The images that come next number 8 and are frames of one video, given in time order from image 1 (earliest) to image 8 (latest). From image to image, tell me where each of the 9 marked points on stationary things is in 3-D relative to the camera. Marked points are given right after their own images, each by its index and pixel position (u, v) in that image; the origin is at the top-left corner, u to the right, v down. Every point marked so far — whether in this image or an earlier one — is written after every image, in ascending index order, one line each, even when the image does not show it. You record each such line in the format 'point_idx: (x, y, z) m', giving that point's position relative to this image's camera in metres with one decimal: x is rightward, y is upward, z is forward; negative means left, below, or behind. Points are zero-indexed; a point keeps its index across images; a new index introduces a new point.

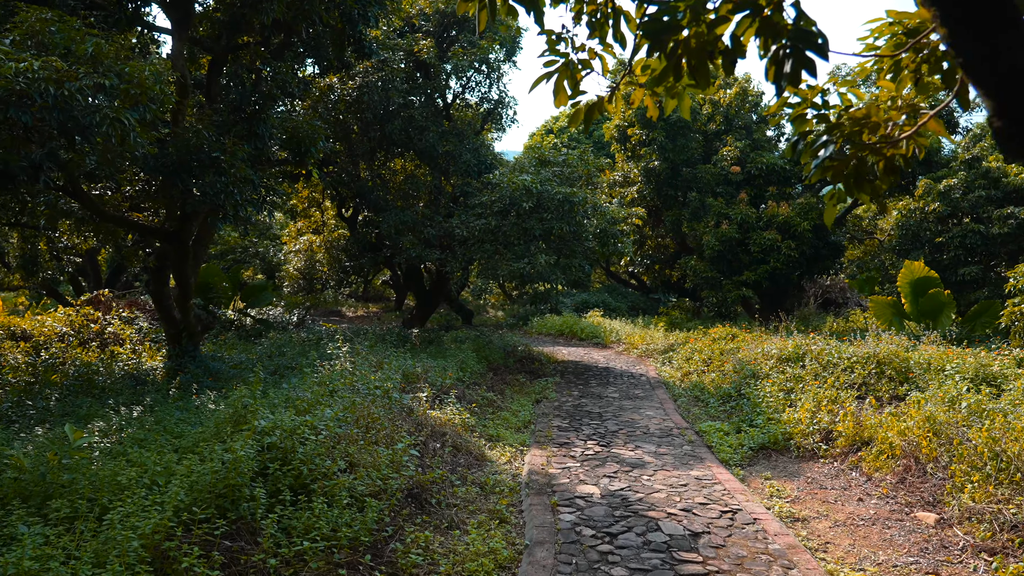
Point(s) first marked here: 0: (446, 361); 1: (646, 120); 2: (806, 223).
0: (-0.8, -0.9, +9.6) m
1: (+2.5, +3.1, +15.5) m
2: (+5.0, +1.1, +14.4) m
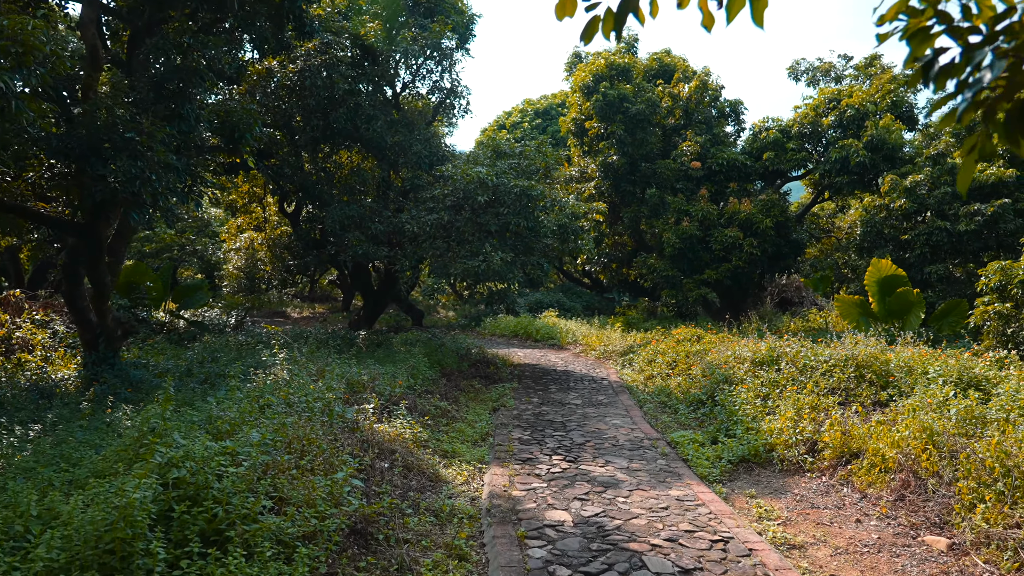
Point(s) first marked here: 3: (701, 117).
0: (-1.2, -0.9, +8.8) m
1: (+1.6, +3.1, +14.9) m
2: (+4.3, +1.1, +13.9) m
3: (+3.5, +3.2, +15.7) m
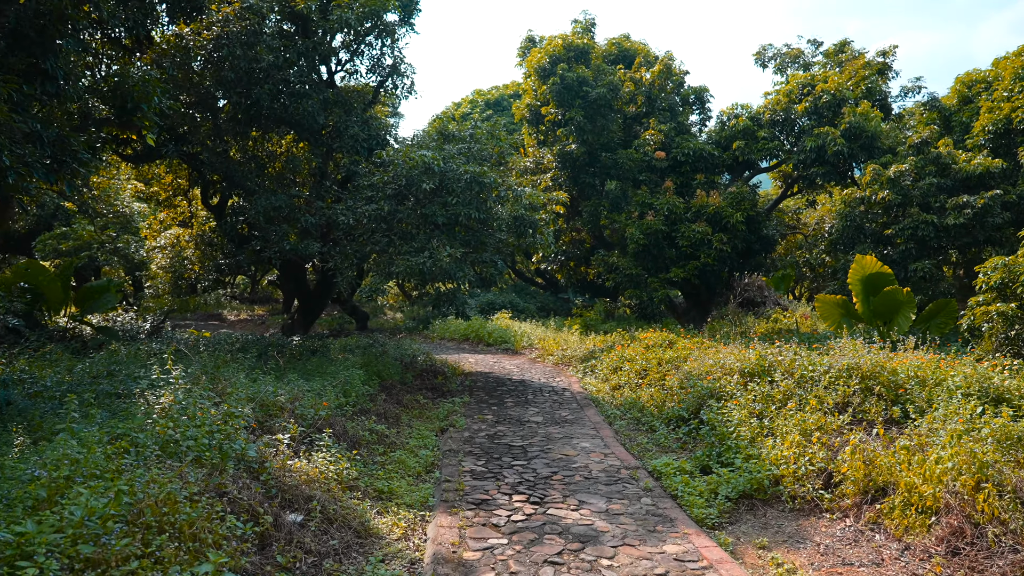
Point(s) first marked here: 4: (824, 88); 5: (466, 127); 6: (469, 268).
0: (-1.7, -0.9, +7.5) m
1: (+0.8, +3.1, +13.8) m
2: (+3.5, +1.1, +12.9) m
3: (+2.7, +3.2, +14.6) m
4: (+4.7, +3.0, +12.6) m
5: (-0.6, +2.0, +10.5) m
6: (-0.5, +0.2, +9.6) m
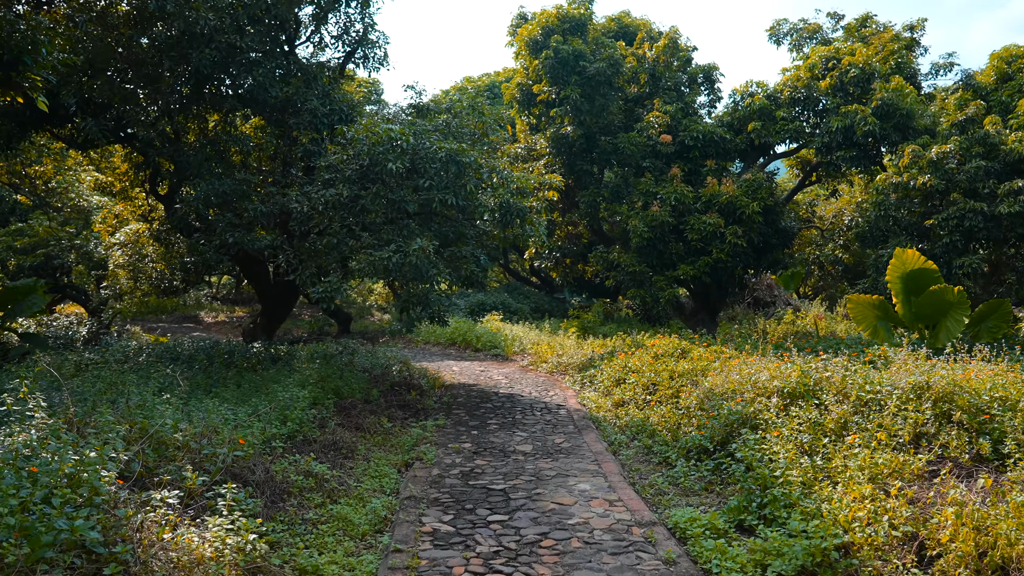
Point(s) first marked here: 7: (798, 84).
0: (-1.8, -0.9, +6.0) m
1: (+0.6, +3.1, +12.3) m
2: (+3.3, +1.2, +11.5) m
3: (+2.5, +3.2, +13.2) m
4: (+4.5, +3.0, +11.1) m
5: (-0.7, +2.0, +9.0) m
6: (-0.7, +0.2, +8.1) m
7: (+3.9, +2.8, +11.5) m
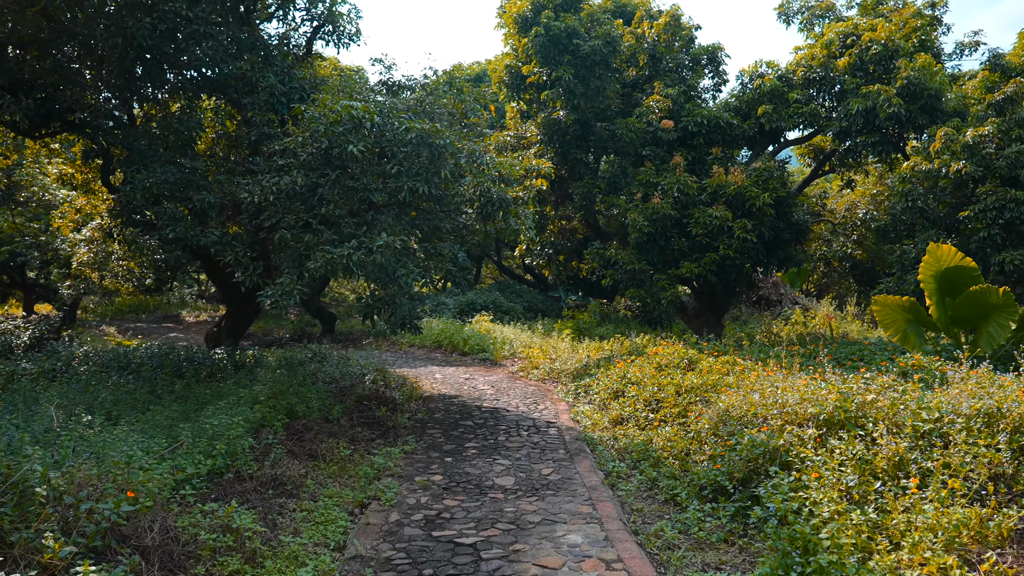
0: (-2.0, -0.9, +5.0) m
1: (+0.5, +3.1, +11.2) m
2: (+3.2, +1.2, +10.4) m
3: (+2.3, +3.2, +12.1) m
4: (+4.3, +3.0, +10.1) m
5: (-0.9, +2.0, +8.0) m
6: (-0.8, +0.2, +7.1) m
7: (+3.8, +2.8, +10.5) m
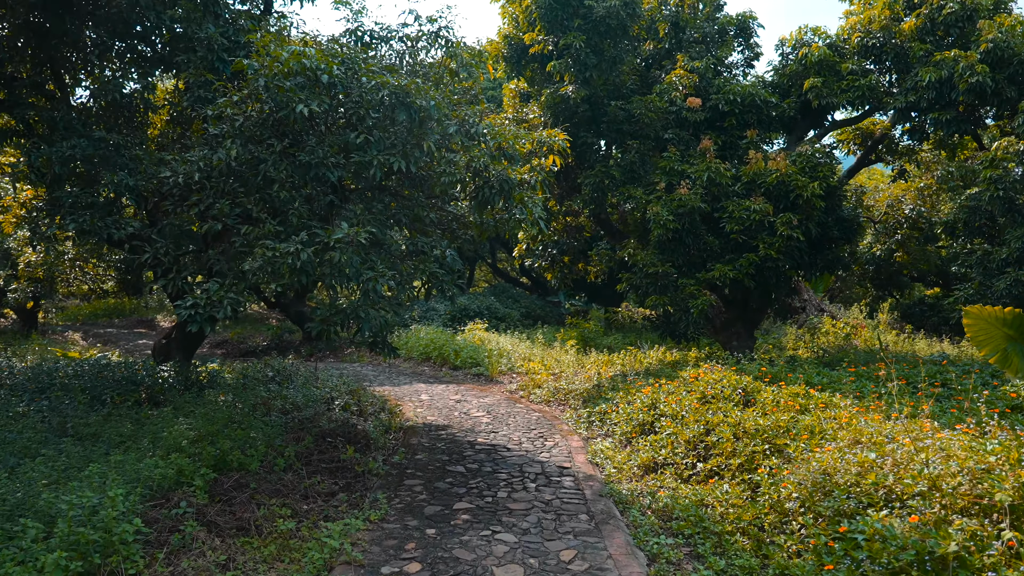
0: (-1.9, -0.9, +3.3) m
1: (+0.5, +3.1, +9.6) m
2: (+3.2, +1.1, +8.8) m
3: (+2.3, +3.1, +10.5) m
4: (+4.3, +2.9, +8.5) m
5: (-0.9, +2.0, +6.3) m
6: (-0.8, +0.2, +5.4) m
7: (+3.8, +2.7, +8.8) m
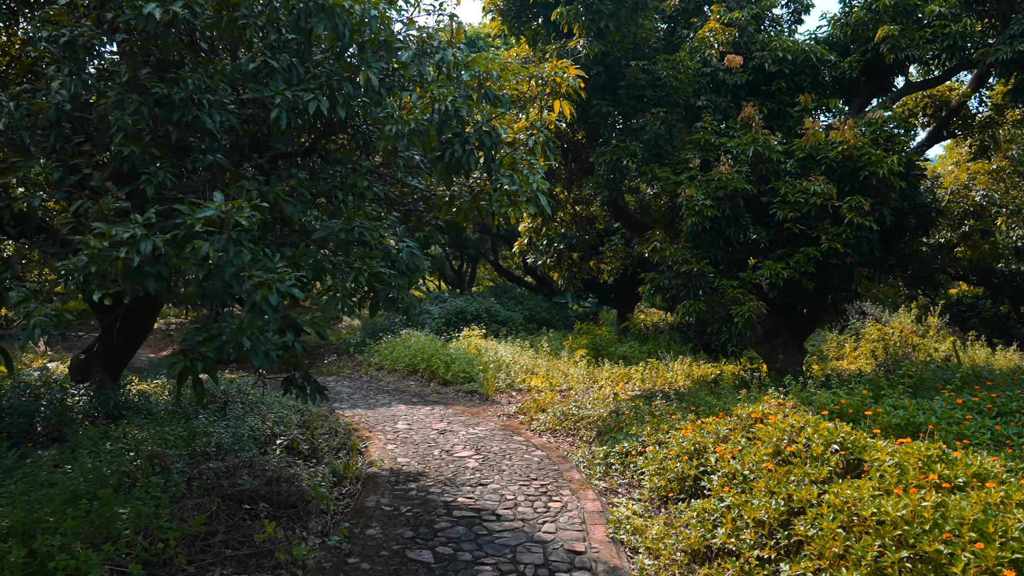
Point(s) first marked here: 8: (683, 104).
0: (-2.0, -1.0, +1.4) m
1: (+0.4, +3.0, +7.7) m
2: (+3.1, +1.1, +6.9) m
3: (+2.3, +3.1, +8.6) m
4: (+4.3, +2.9, +6.6) m
5: (-0.9, +1.9, +4.5) m
6: (-0.8, +0.1, +3.6) m
7: (+3.7, +2.7, +7.0) m
8: (+1.6, +1.8, +8.1) m
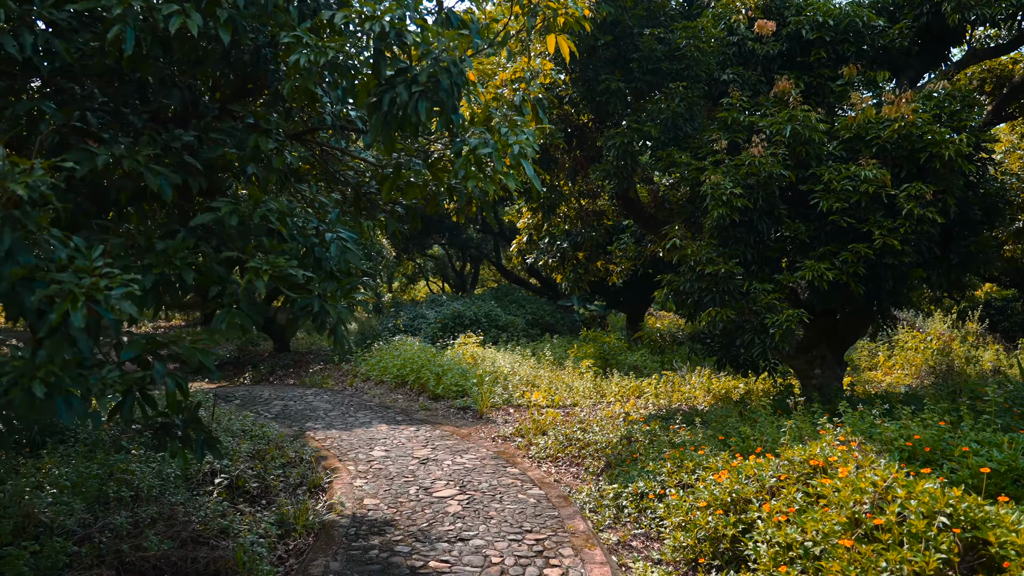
0: (-2.1, -1.0, +0.3) m
1: (+0.4, +3.0, +6.6) m
2: (+3.1, +1.0, +5.8) m
3: (+2.2, +3.1, +7.5) m
4: (+4.2, +2.9, +5.4) m
5: (-1.0, +1.9, +3.4) m
6: (-0.9, +0.1, +2.5) m
7: (+3.7, +2.7, +5.8) m
8: (+1.6, +1.7, +7.0) m
